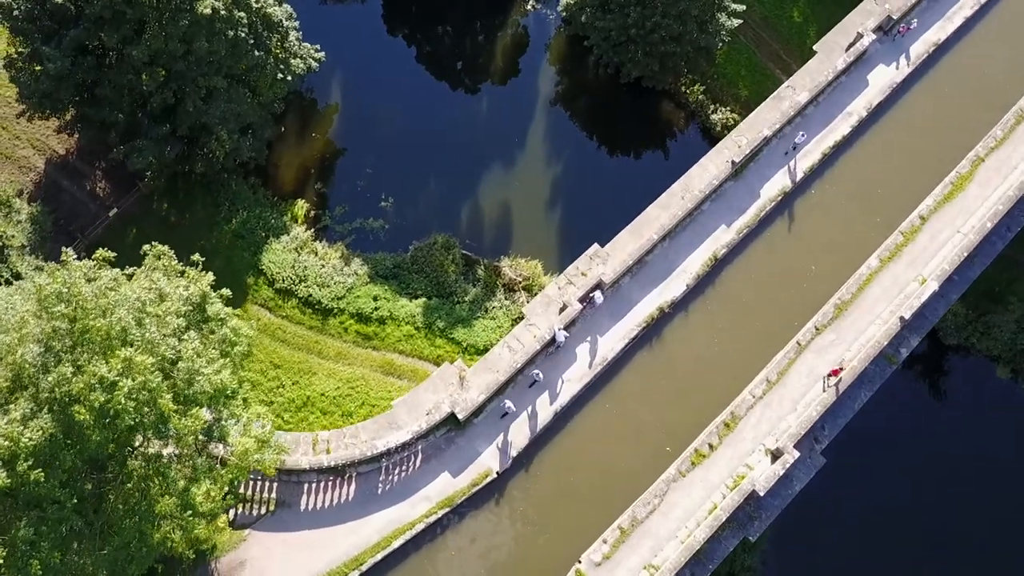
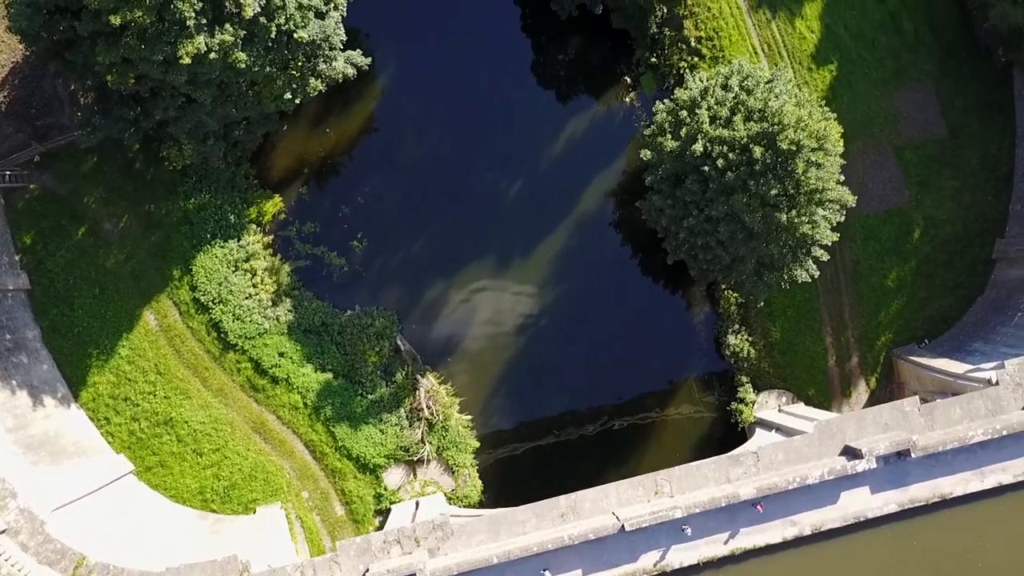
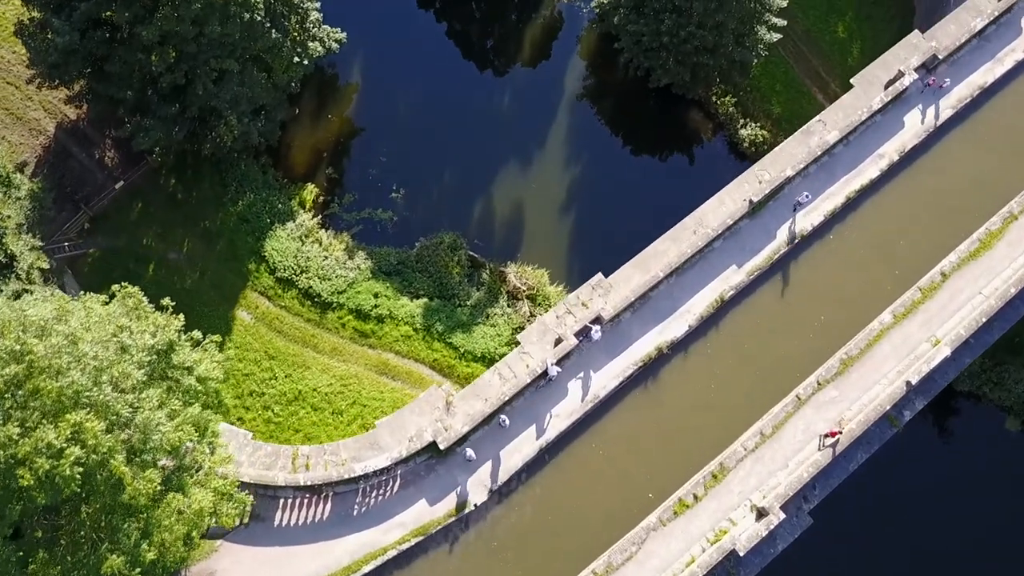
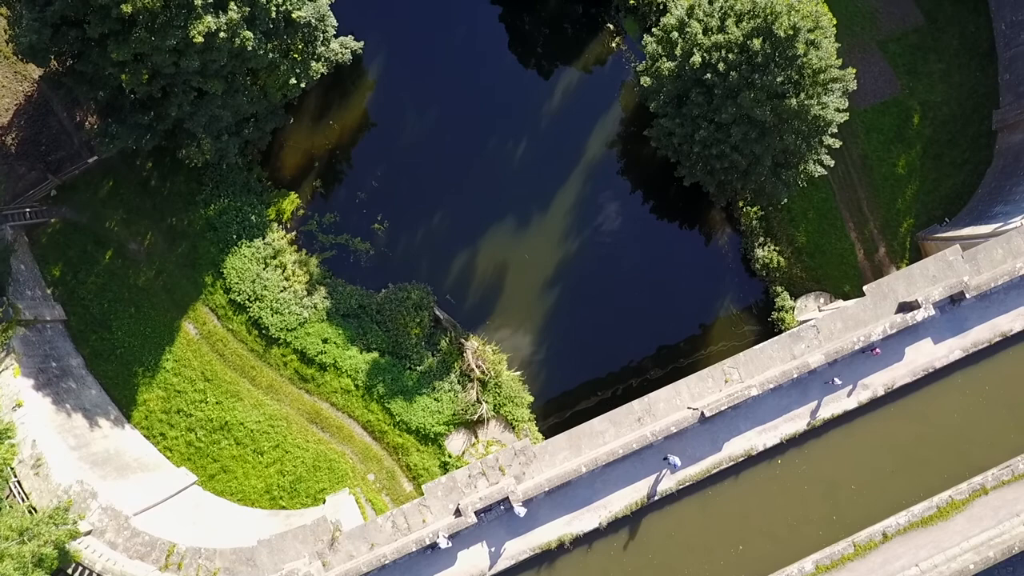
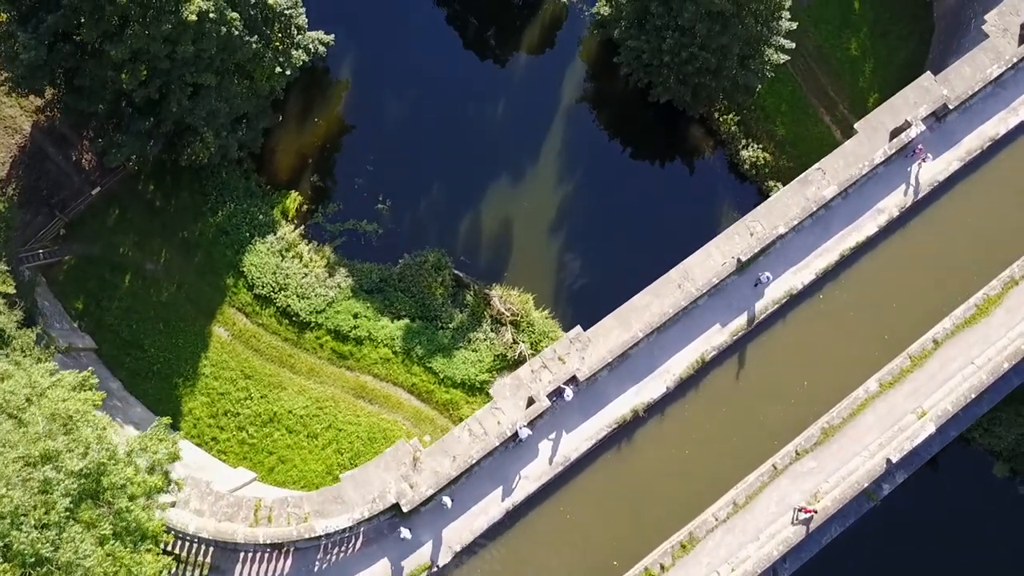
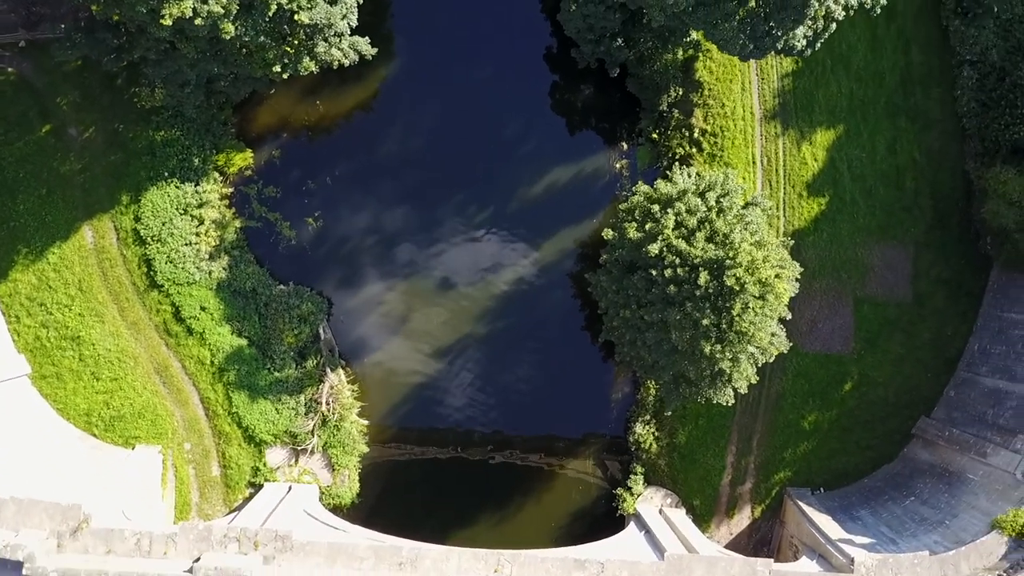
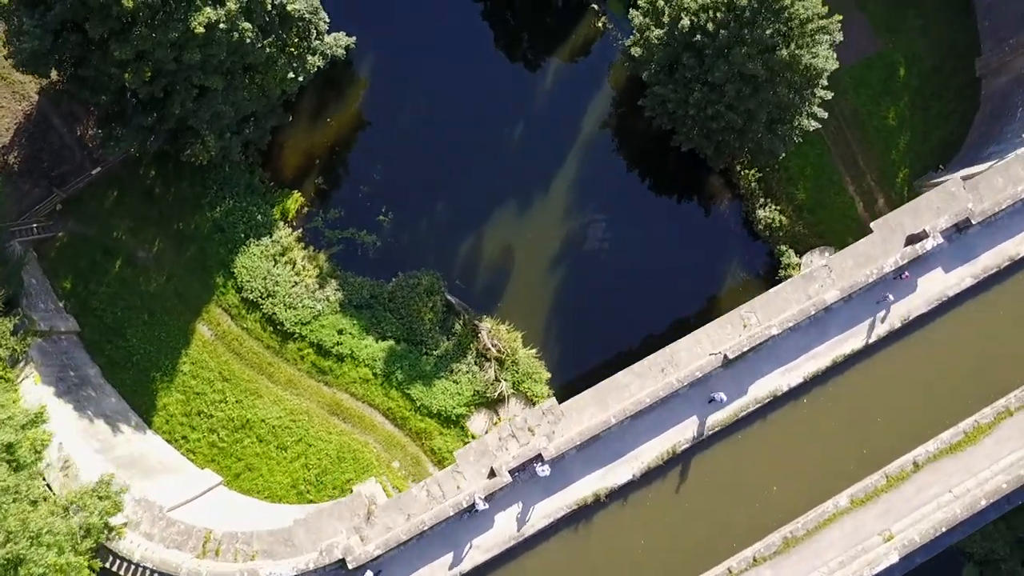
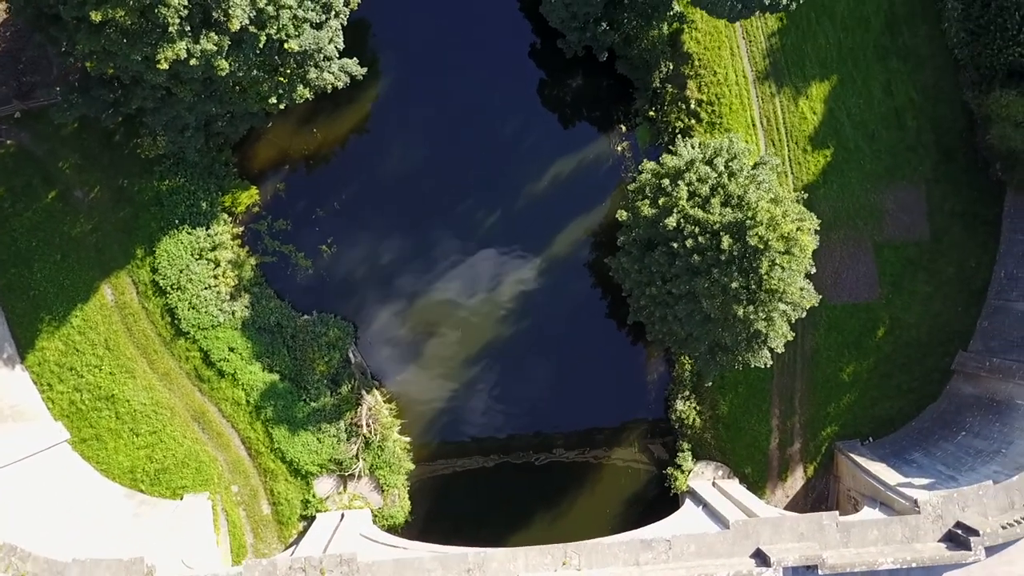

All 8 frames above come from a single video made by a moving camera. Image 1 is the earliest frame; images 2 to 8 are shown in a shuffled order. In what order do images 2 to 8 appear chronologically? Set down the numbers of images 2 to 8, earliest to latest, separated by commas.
3, 5, 7, 4, 2, 8, 6
